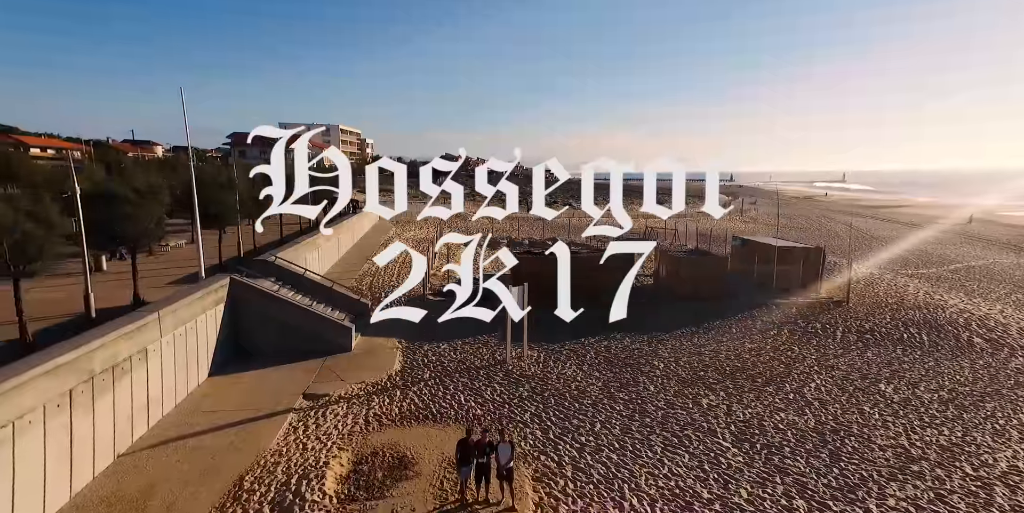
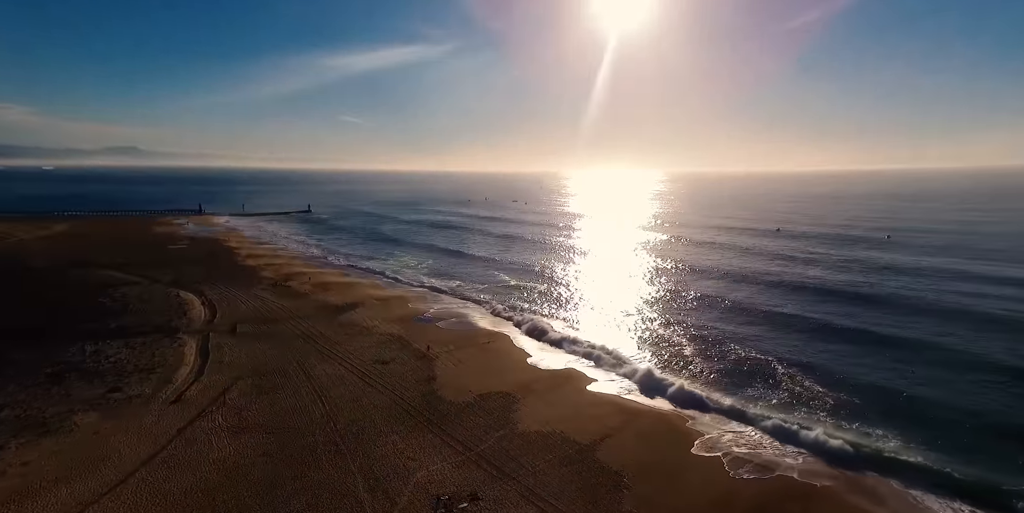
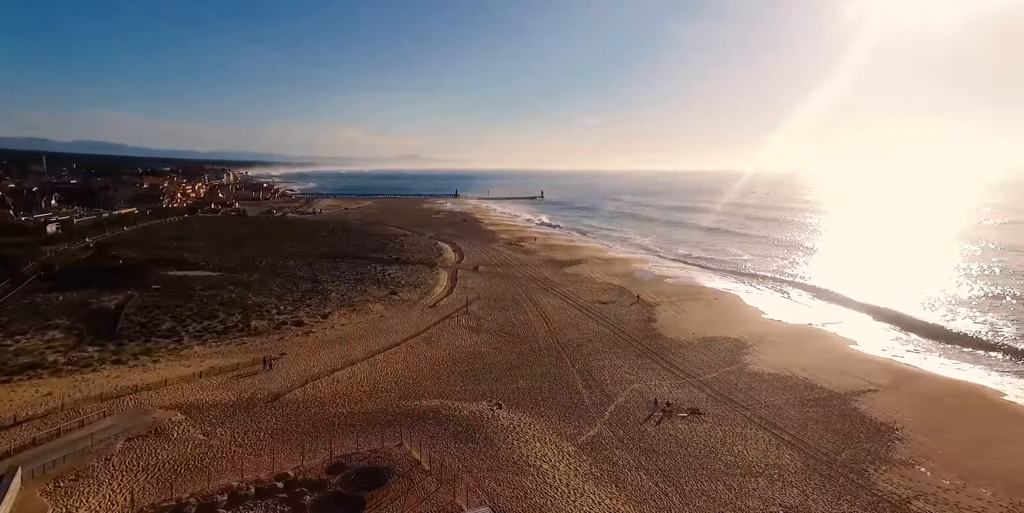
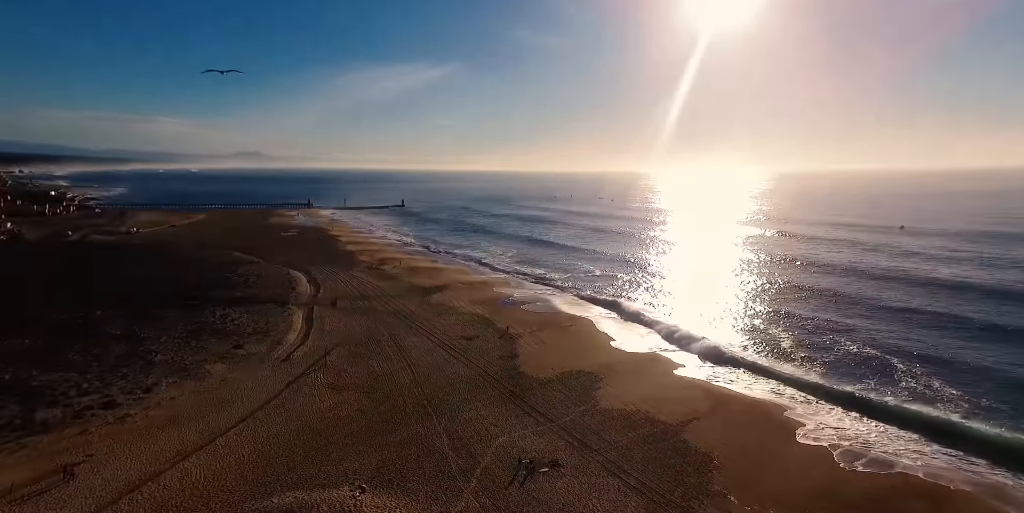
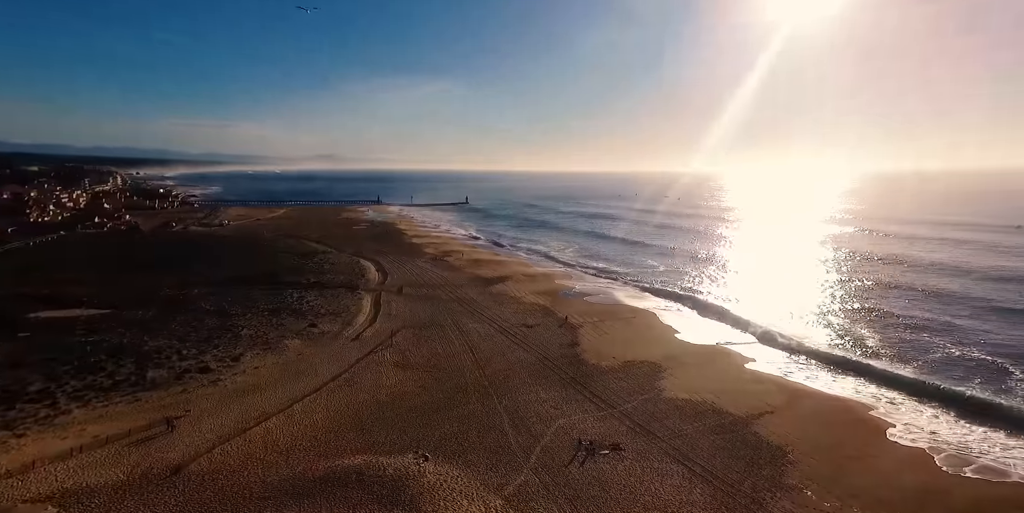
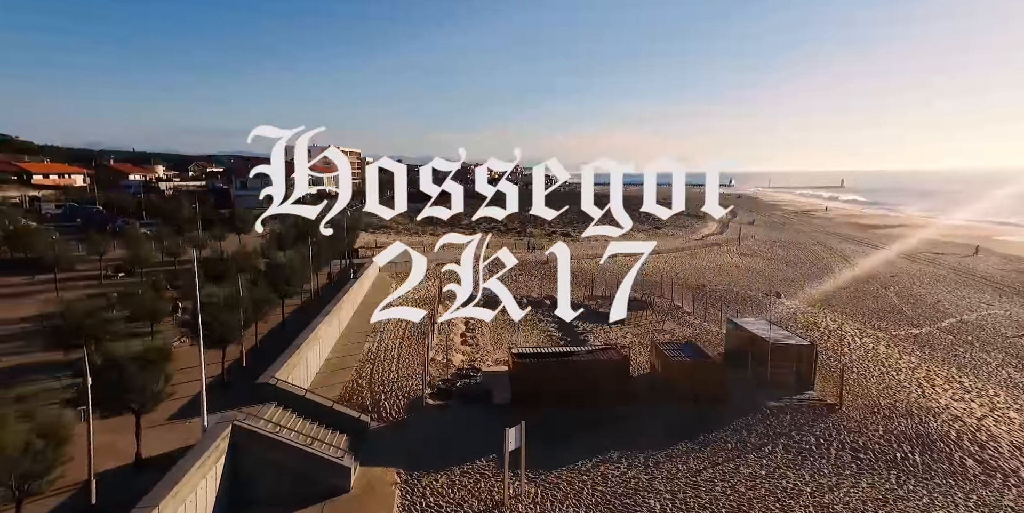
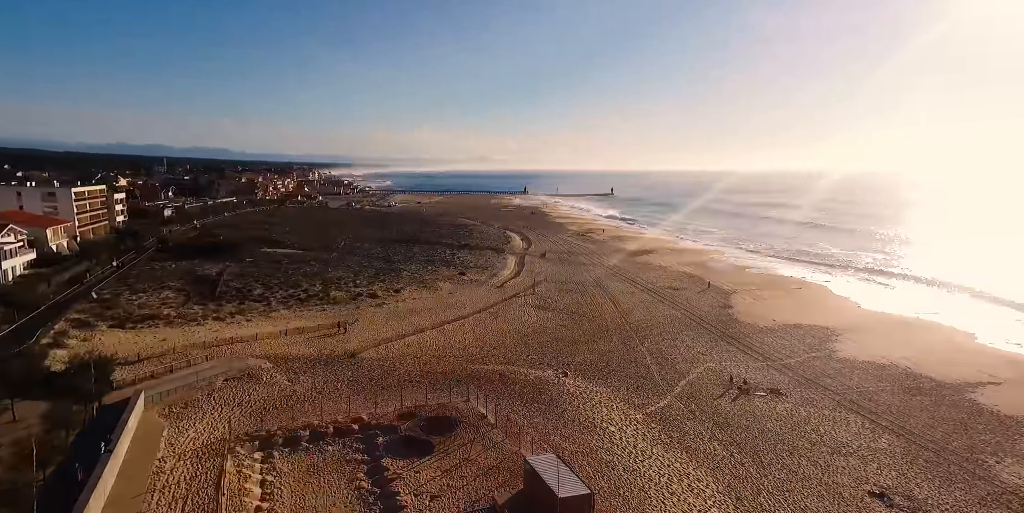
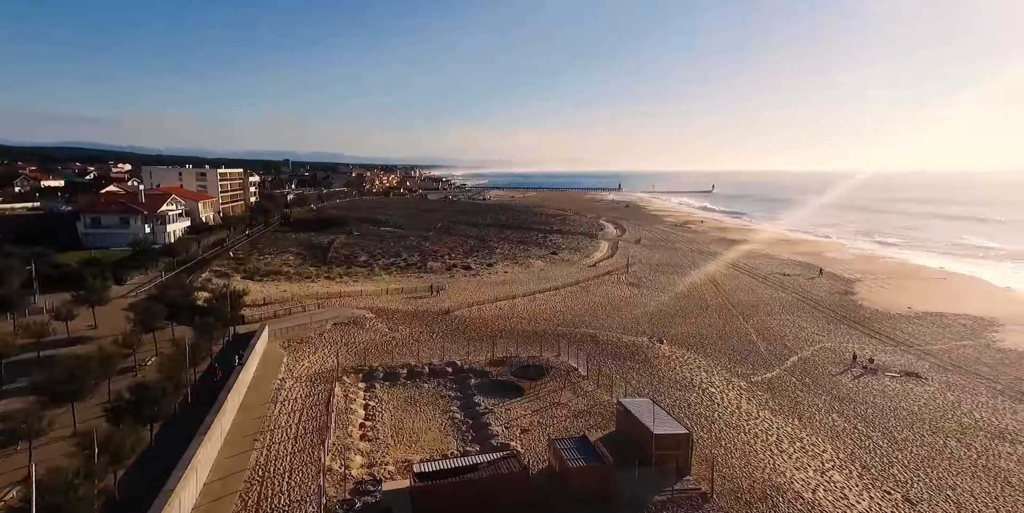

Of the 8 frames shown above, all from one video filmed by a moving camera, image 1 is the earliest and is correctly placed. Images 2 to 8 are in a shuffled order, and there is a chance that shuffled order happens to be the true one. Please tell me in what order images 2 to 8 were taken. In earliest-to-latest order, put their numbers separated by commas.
6, 8, 7, 3, 5, 4, 2
